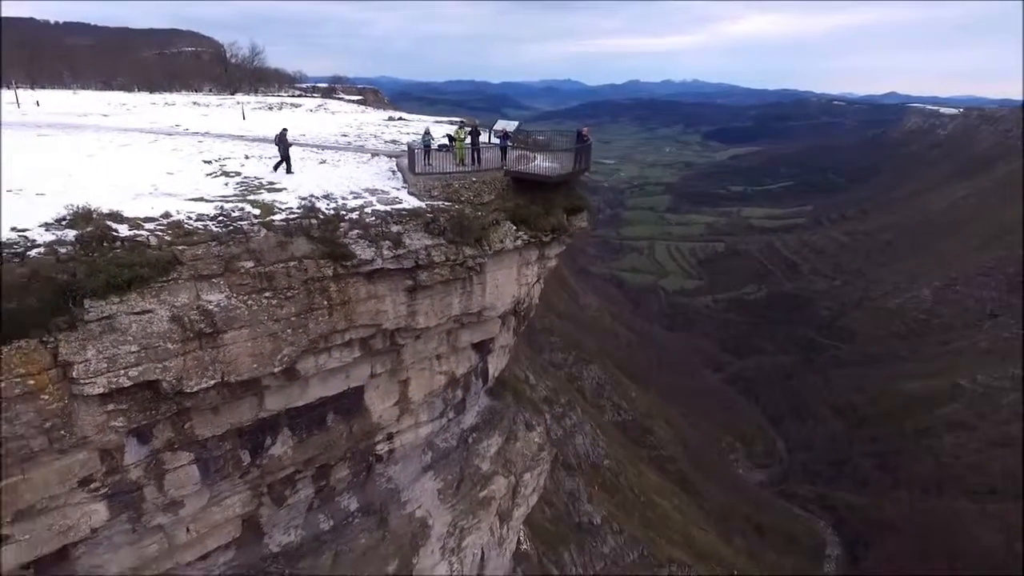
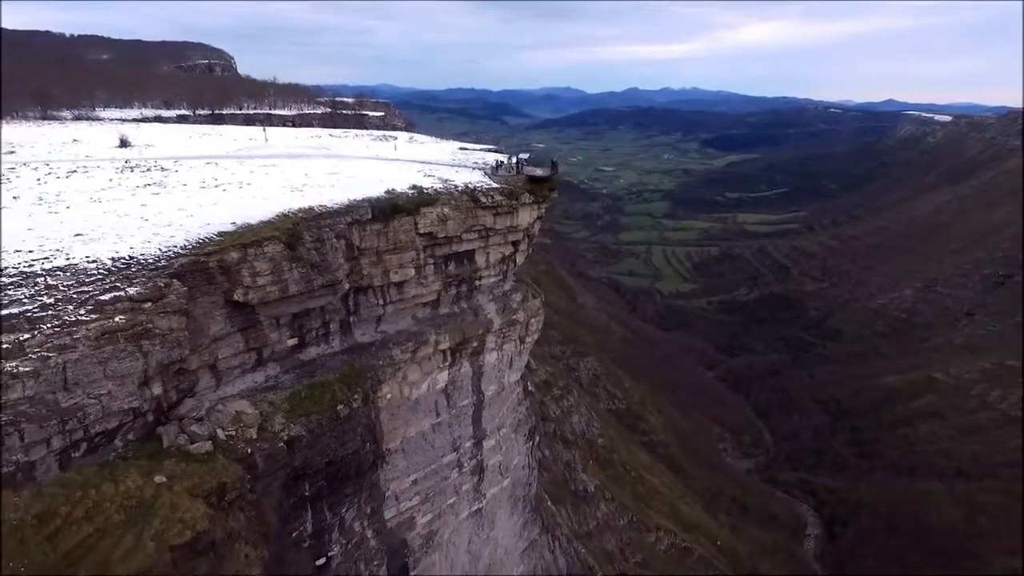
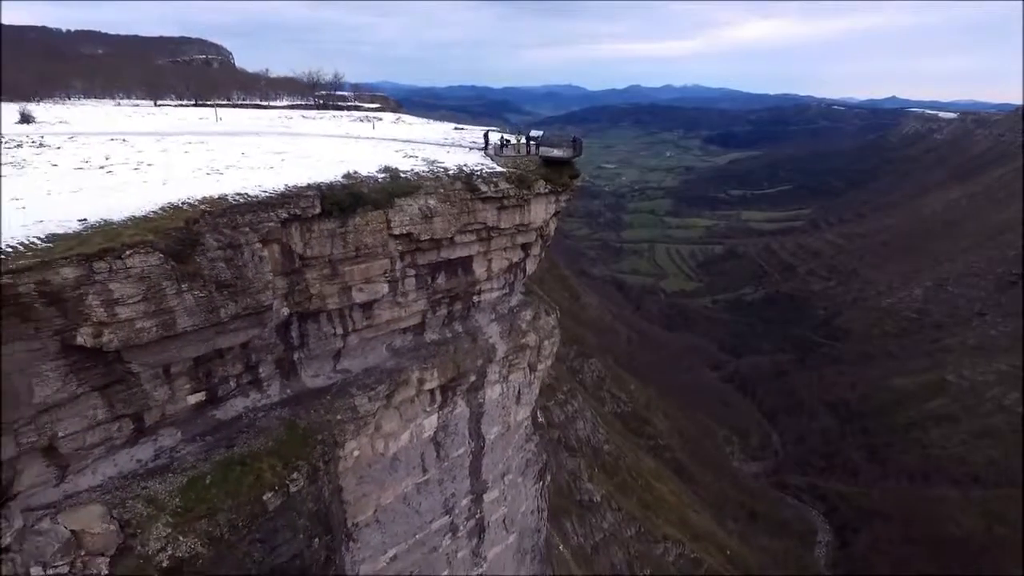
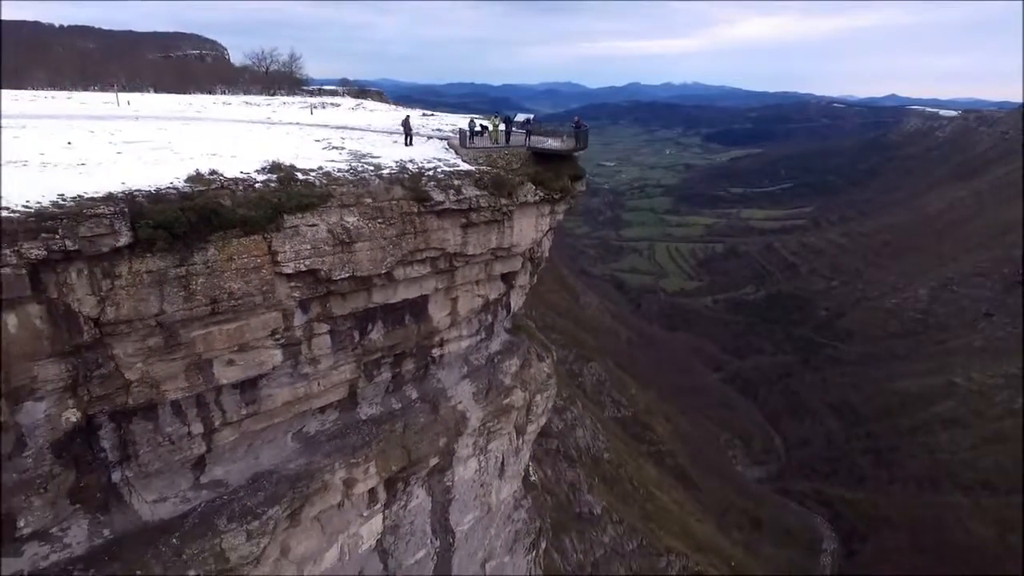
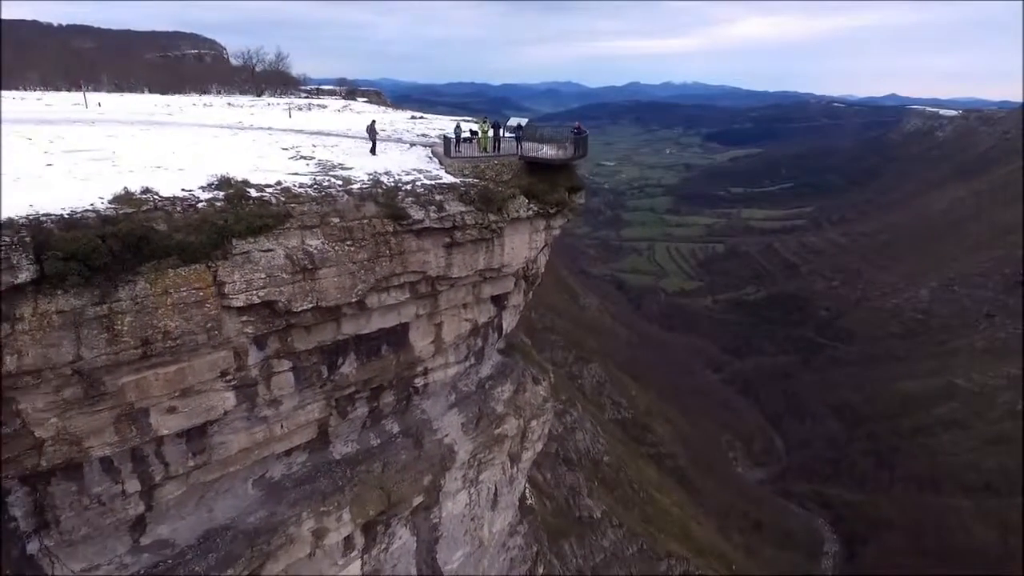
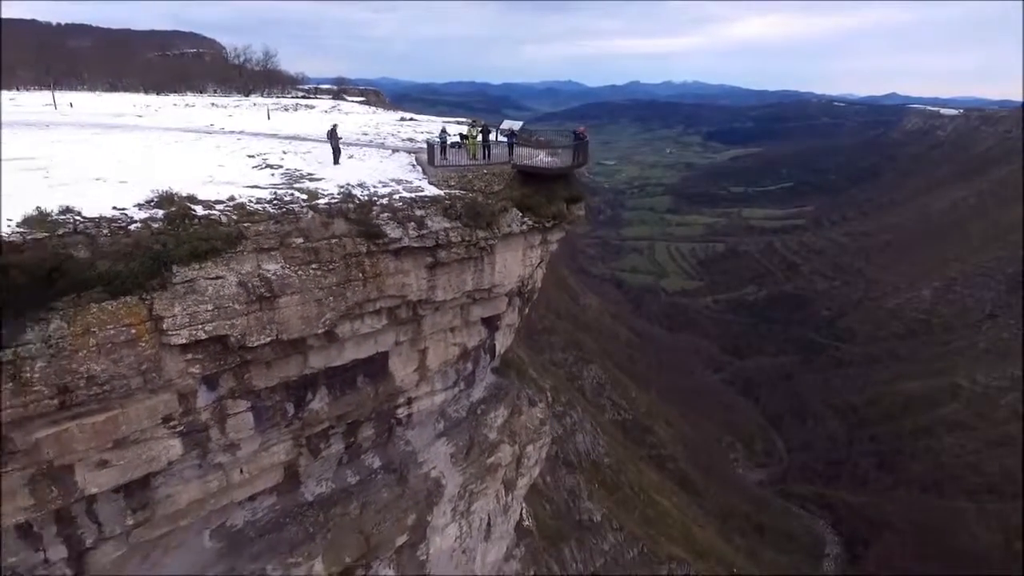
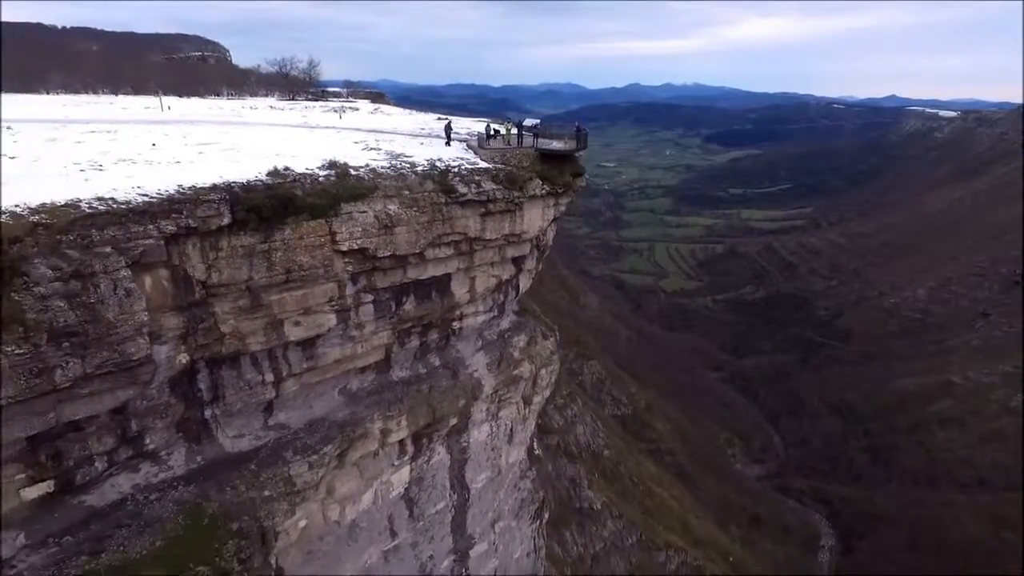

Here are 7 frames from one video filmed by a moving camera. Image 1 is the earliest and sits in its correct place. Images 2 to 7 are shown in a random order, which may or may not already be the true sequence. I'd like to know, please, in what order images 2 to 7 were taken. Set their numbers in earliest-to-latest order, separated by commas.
6, 5, 4, 7, 3, 2
